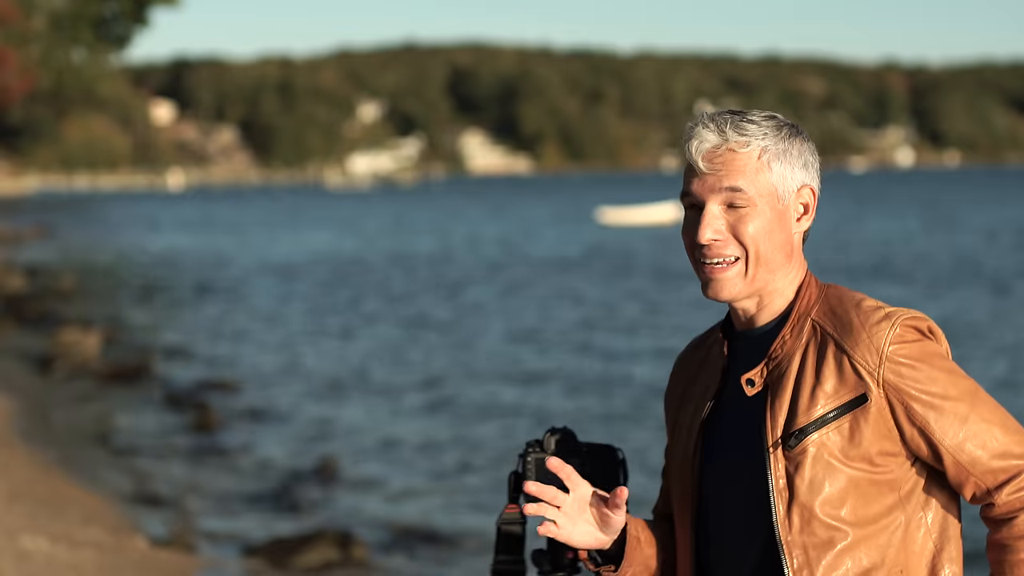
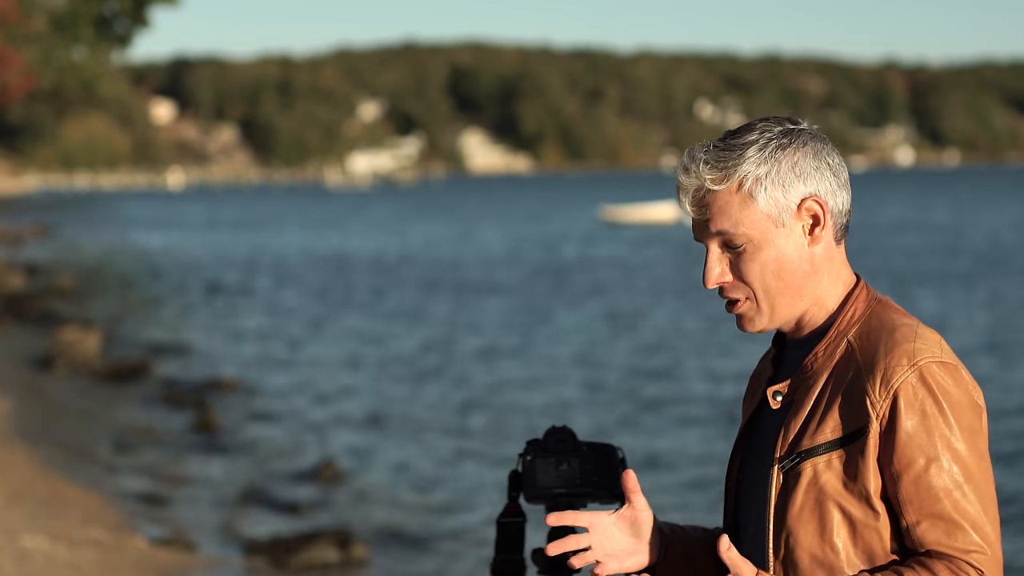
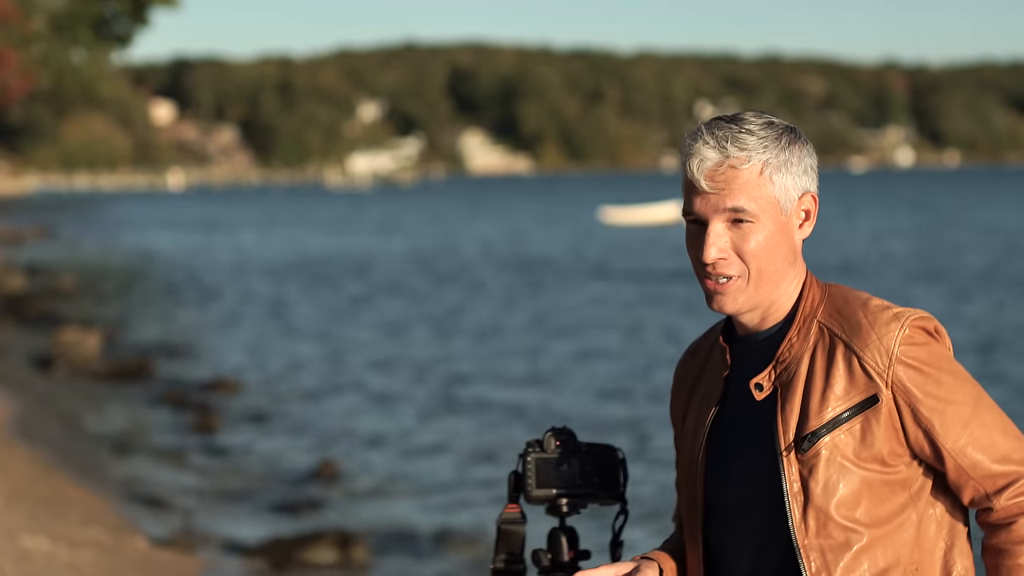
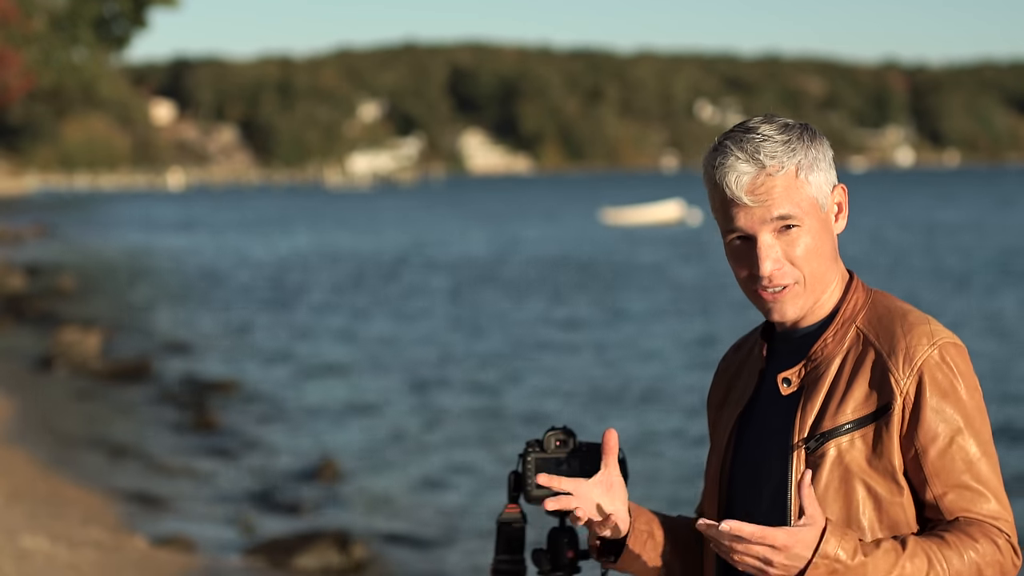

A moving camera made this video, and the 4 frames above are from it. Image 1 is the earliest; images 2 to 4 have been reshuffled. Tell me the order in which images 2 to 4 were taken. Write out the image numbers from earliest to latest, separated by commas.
3, 4, 2
